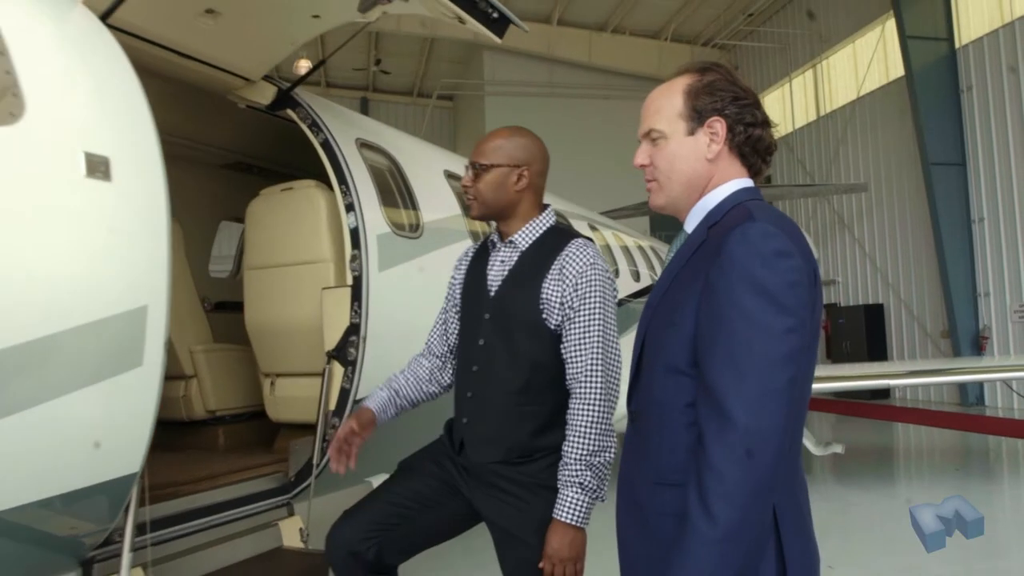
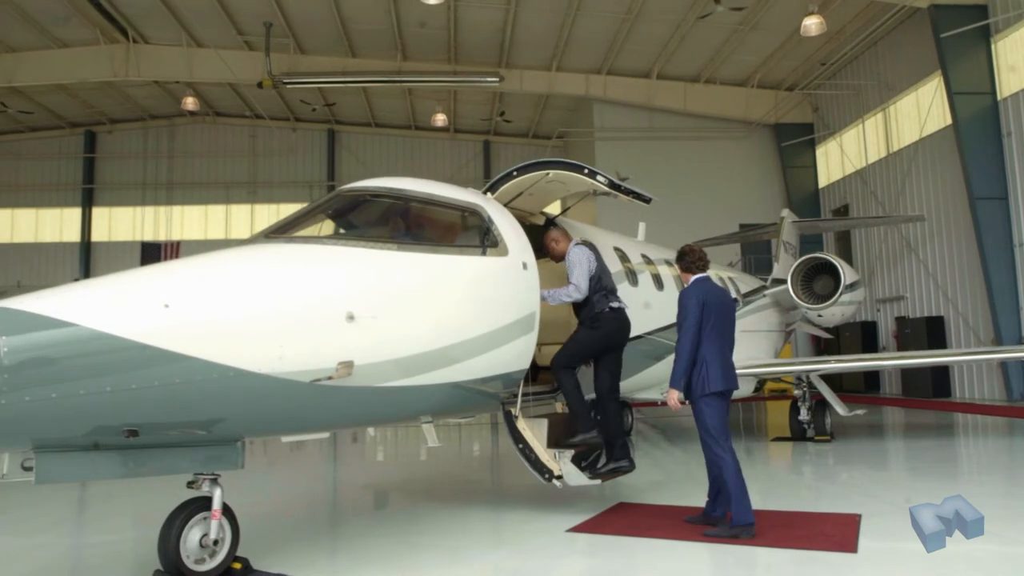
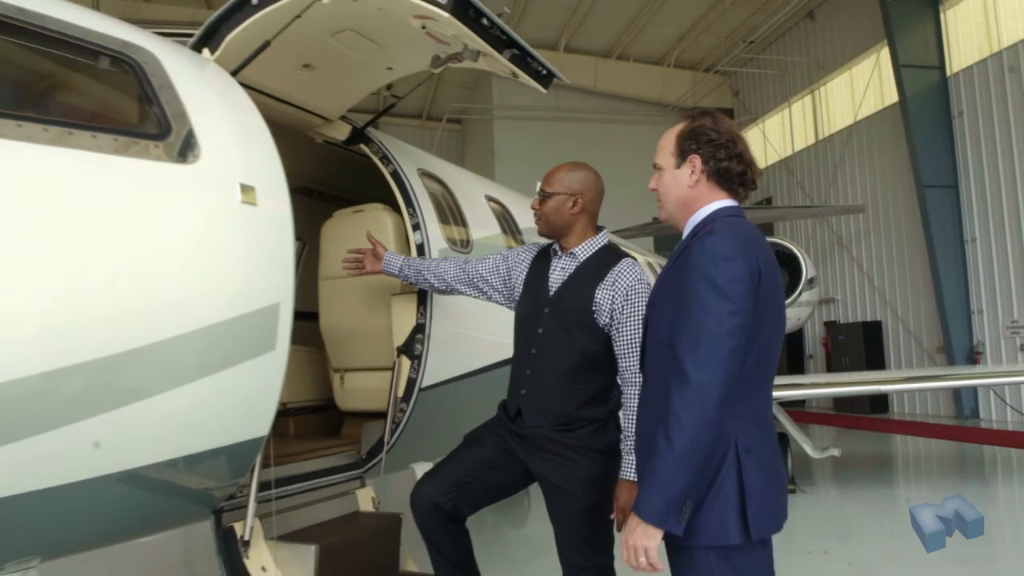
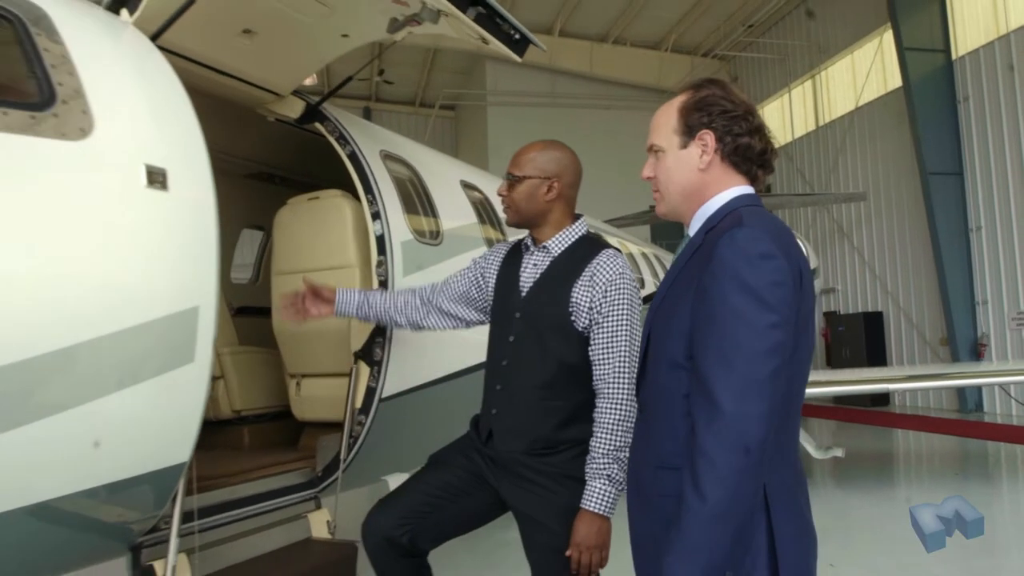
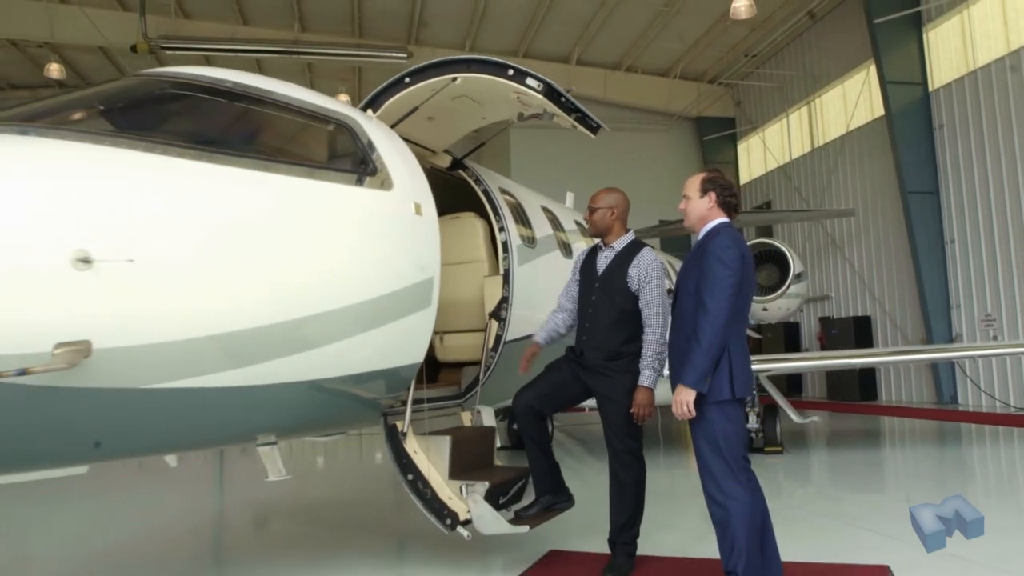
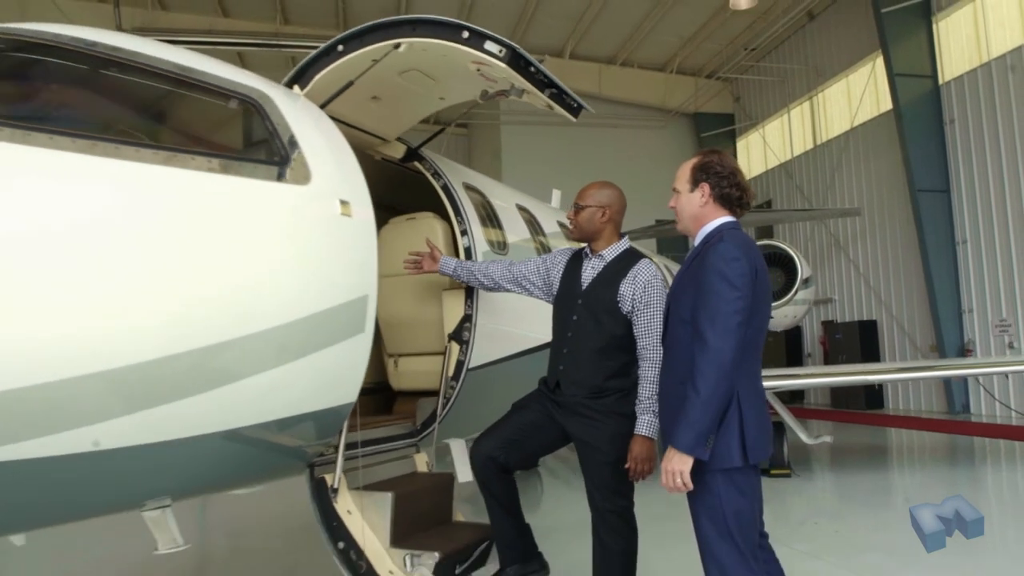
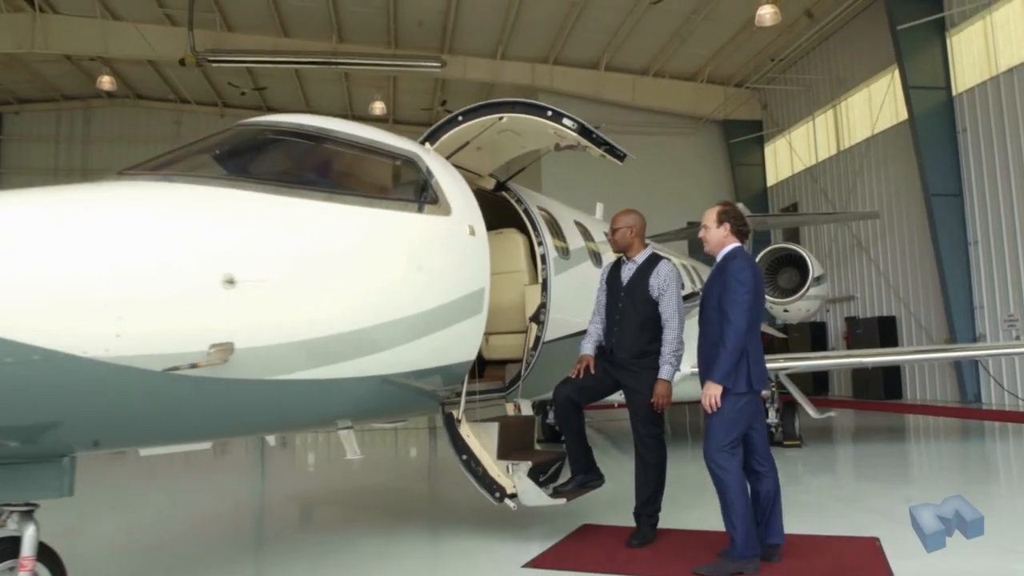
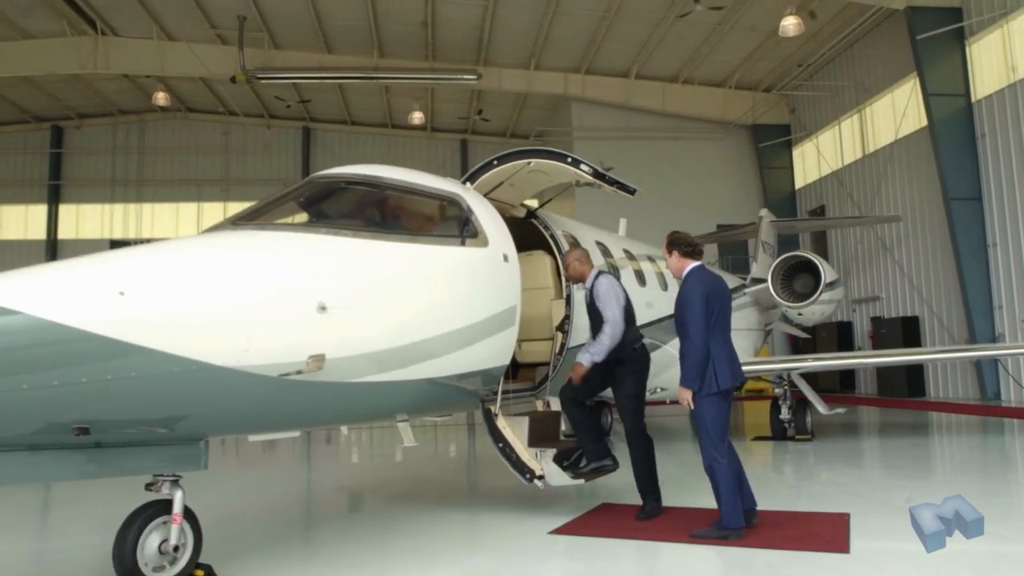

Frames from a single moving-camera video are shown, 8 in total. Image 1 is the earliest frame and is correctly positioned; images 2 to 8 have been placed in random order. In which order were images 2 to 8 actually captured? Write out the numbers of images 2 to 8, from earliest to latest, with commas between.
4, 3, 6, 5, 7, 8, 2
